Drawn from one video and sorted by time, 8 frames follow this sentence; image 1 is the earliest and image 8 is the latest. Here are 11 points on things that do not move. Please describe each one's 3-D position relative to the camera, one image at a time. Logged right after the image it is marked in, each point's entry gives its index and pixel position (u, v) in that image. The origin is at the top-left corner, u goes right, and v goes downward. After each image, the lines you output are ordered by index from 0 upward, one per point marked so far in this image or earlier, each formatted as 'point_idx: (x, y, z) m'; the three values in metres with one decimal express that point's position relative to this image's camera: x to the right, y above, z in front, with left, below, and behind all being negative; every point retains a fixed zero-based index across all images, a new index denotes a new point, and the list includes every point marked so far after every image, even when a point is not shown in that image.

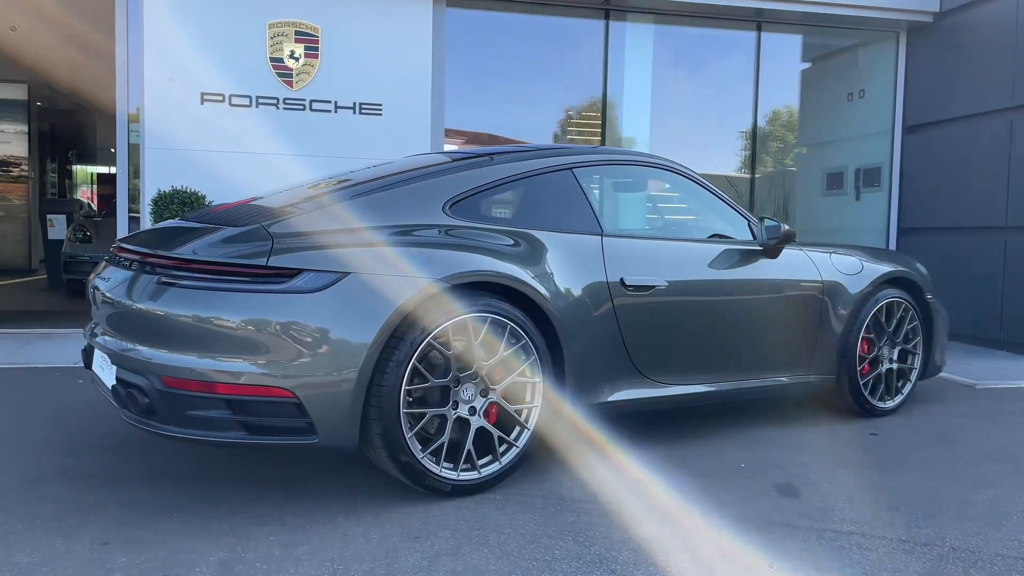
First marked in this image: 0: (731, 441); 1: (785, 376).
0: (+1.1, -0.8, +3.7) m
1: (+1.5, -0.5, +4.0) m
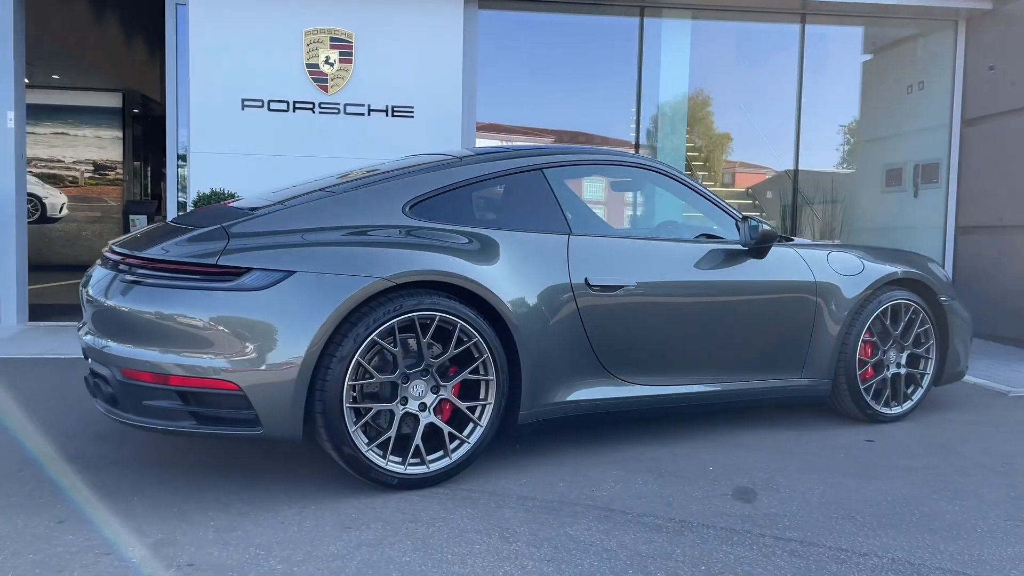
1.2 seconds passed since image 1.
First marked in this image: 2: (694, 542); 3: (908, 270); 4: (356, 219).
0: (+1.0, -0.8, +3.7) m
1: (+1.4, -0.5, +3.9) m
2: (+0.6, -0.9, +2.5) m
3: (+2.3, +0.1, +4.2) m
4: (-0.7, +0.3, +3.1) m
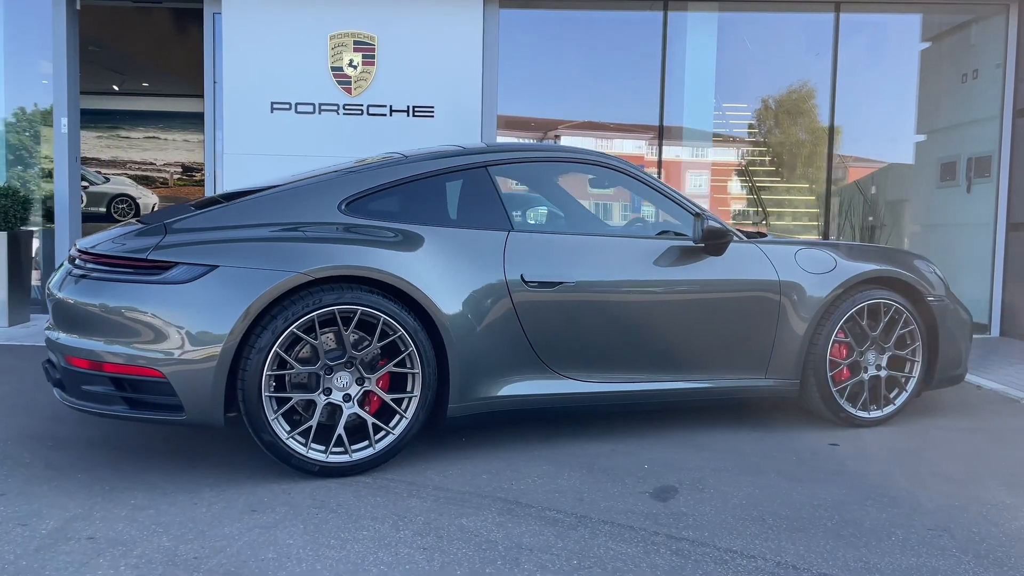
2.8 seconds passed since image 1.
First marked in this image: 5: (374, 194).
0: (+0.7, -0.8, +3.6) m
1: (+1.2, -0.5, +3.8) m
2: (+0.2, -0.9, +2.5) m
3: (+2.1, +0.1, +4.0) m
4: (-1.0, +0.3, +3.2) m
5: (-0.7, +0.4, +3.4) m
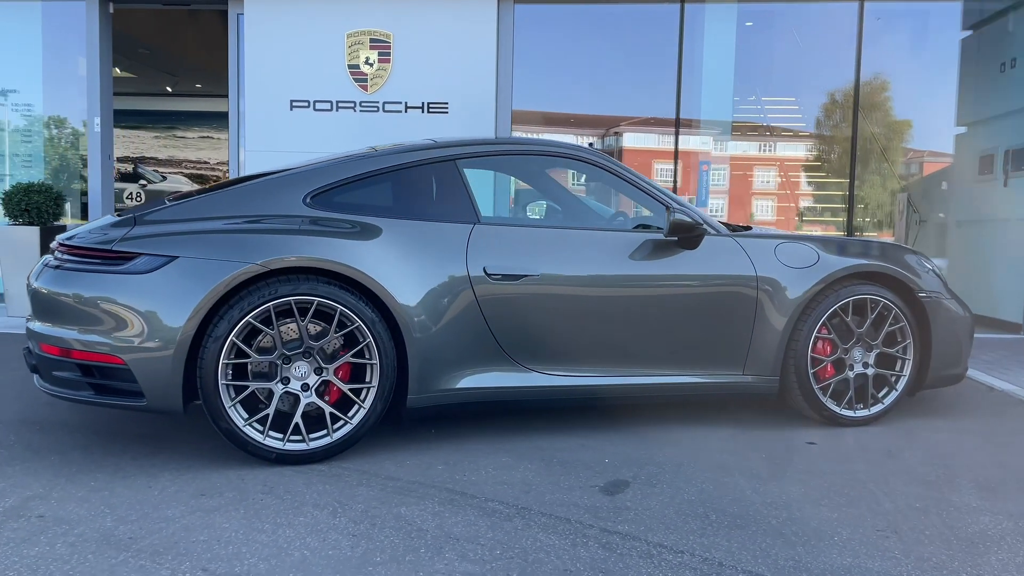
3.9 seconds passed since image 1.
0: (+0.6, -0.7, +3.6) m
1: (+1.0, -0.4, +3.8) m
2: (0.0, -0.8, +2.5) m
3: (+2.0, +0.1, +3.9) m
4: (-1.2, +0.4, +3.3) m
5: (-0.8, +0.5, +3.4) m
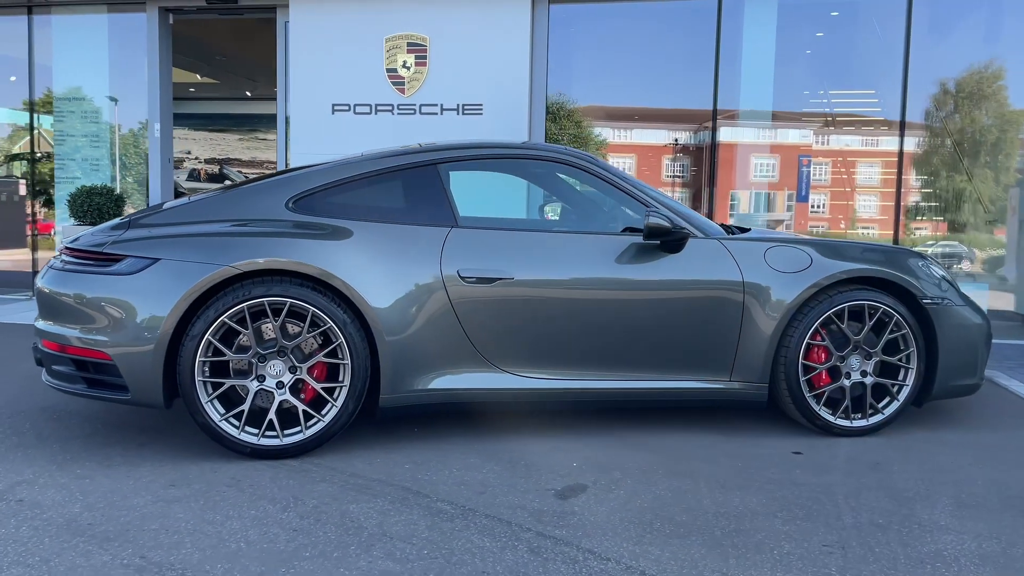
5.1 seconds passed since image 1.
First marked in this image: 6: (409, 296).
0: (+0.4, -0.8, +3.6) m
1: (+0.9, -0.5, +3.7) m
2: (-0.2, -0.9, +2.5) m
3: (+1.9, +0.1, +3.7) m
4: (-1.3, +0.4, +3.5) m
5: (-1.0, +0.5, +3.6) m
6: (-0.5, 0.0, +3.4) m
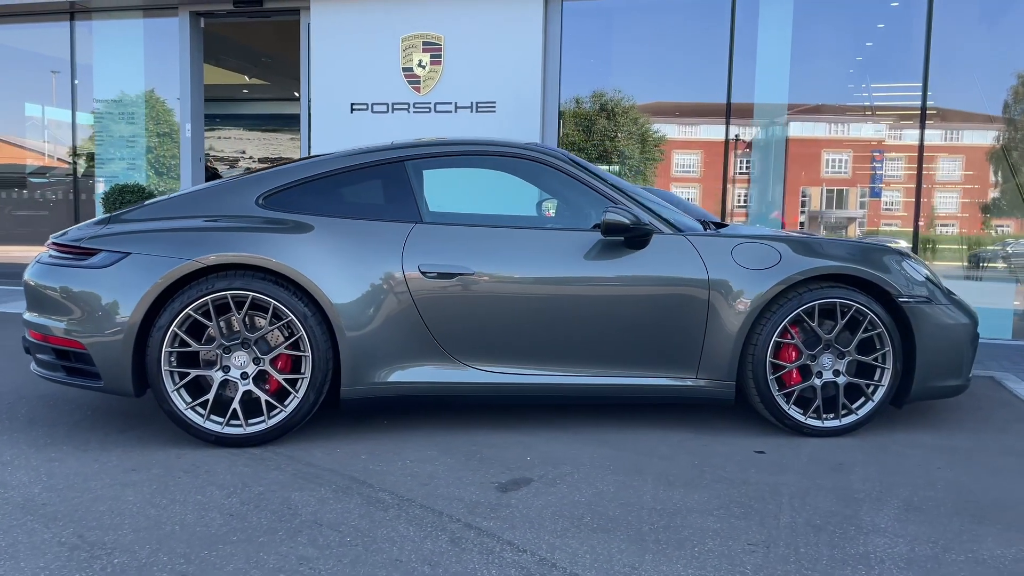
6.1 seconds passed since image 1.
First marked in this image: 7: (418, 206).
0: (+0.3, -0.7, +3.6) m
1: (+0.8, -0.4, +3.7) m
2: (-0.5, -0.8, +2.6) m
3: (+1.7, +0.1, +3.6) m
4: (-1.5, +0.4, +3.6) m
5: (-1.1, +0.5, +3.7) m
6: (-0.7, 0.0, +3.5) m
7: (-0.5, +0.4, +3.7) m
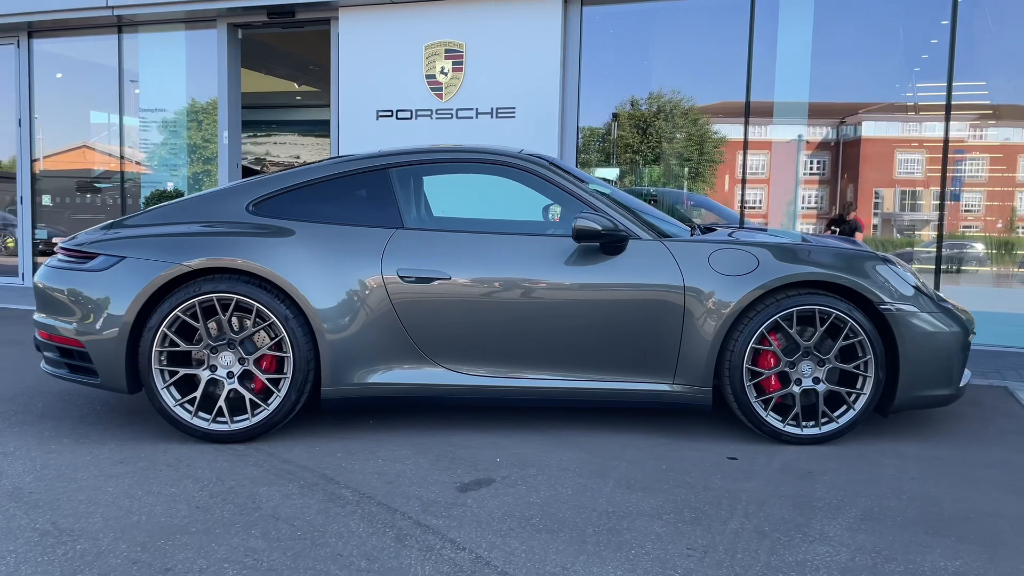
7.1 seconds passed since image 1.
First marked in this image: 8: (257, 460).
0: (+0.1, -0.8, +3.7) m
1: (+0.6, -0.5, +3.7) m
2: (-0.7, -0.9, +2.7) m
3: (+1.6, +0.1, +3.6) m
4: (-1.6, +0.4, +3.8) m
5: (-1.2, +0.5, +3.8) m
6: (-0.8, 0.0, +3.6) m
7: (-0.6, +0.4, +3.8) m
8: (-1.2, -0.8, +3.3) m
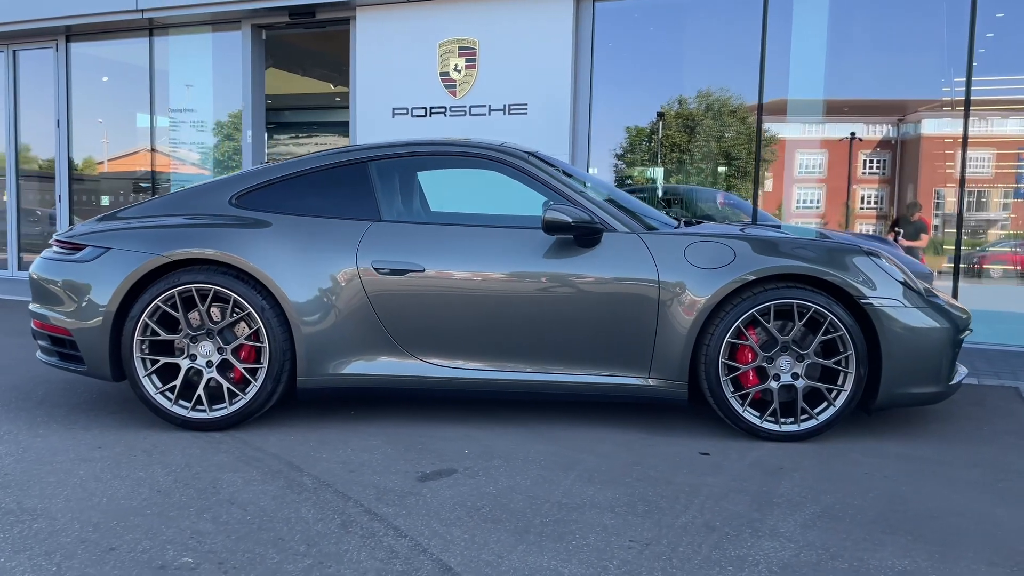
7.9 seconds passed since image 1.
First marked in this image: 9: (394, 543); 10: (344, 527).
0: (0.0, -0.7, +3.7) m
1: (+0.5, -0.4, +3.7) m
2: (-0.9, -0.8, +2.7) m
3: (+1.5, +0.1, +3.5) m
4: (-1.7, +0.4, +3.9) m
5: (-1.4, +0.5, +3.9) m
6: (-0.9, 0.0, +3.6) m
7: (-0.7, +0.4, +3.8) m
8: (-1.3, -0.8, +3.4) m
9: (-0.4, -0.9, +2.4) m
10: (-0.6, -0.8, +2.5) m
